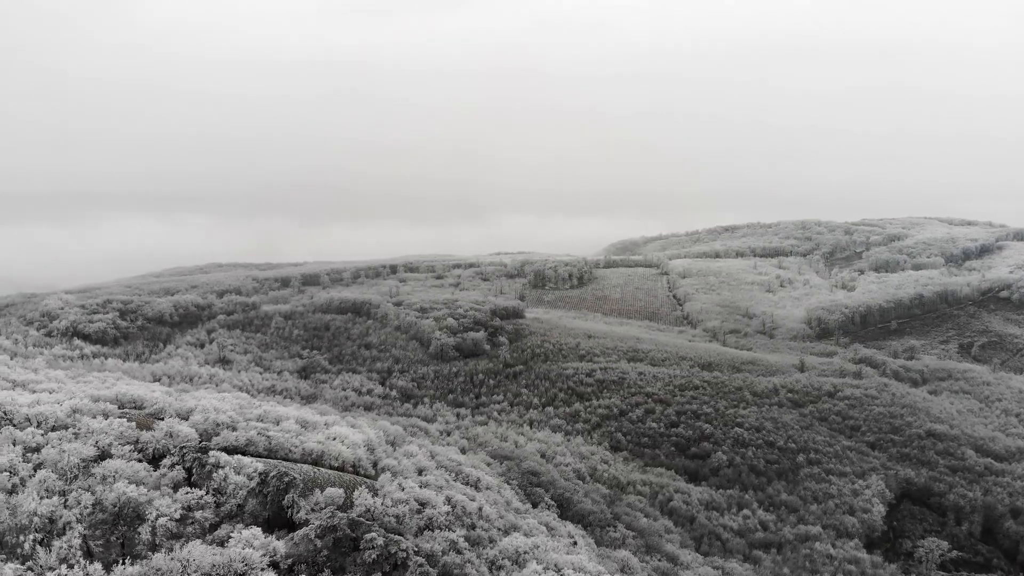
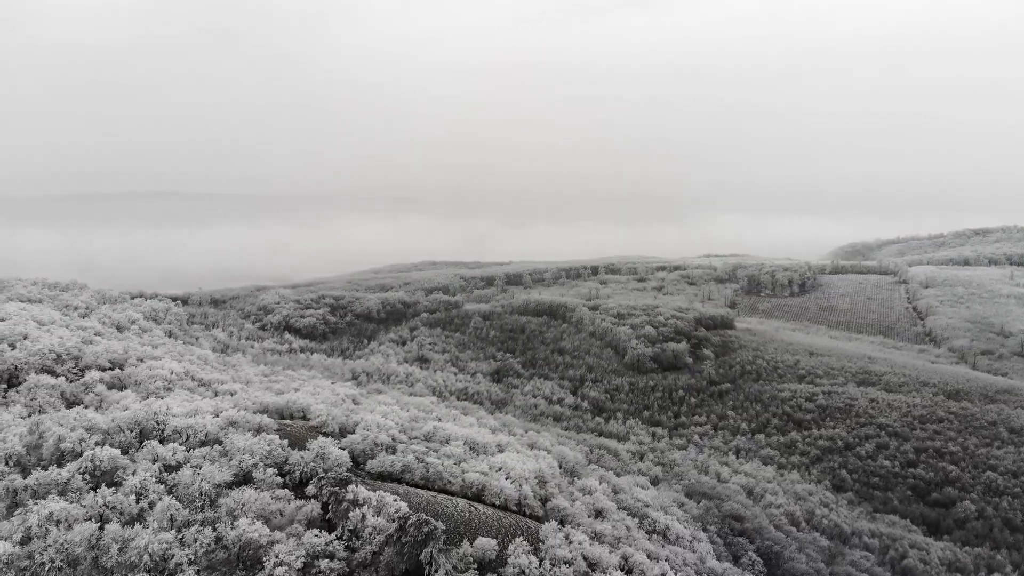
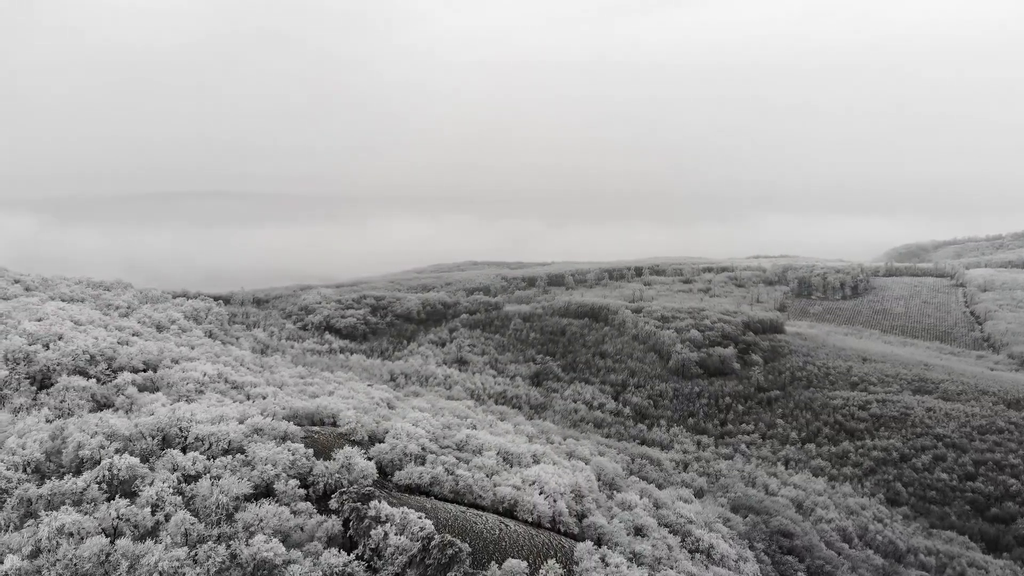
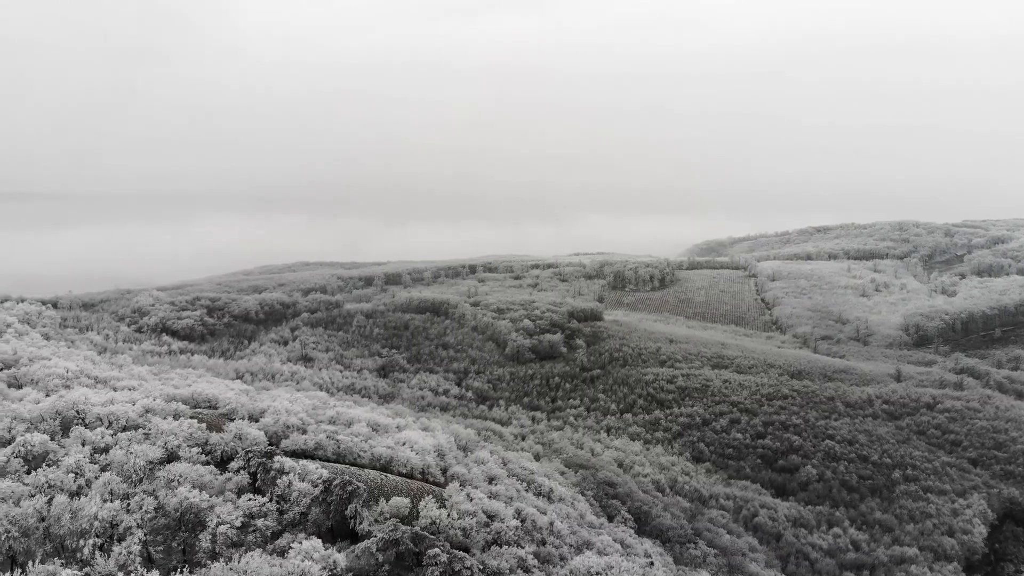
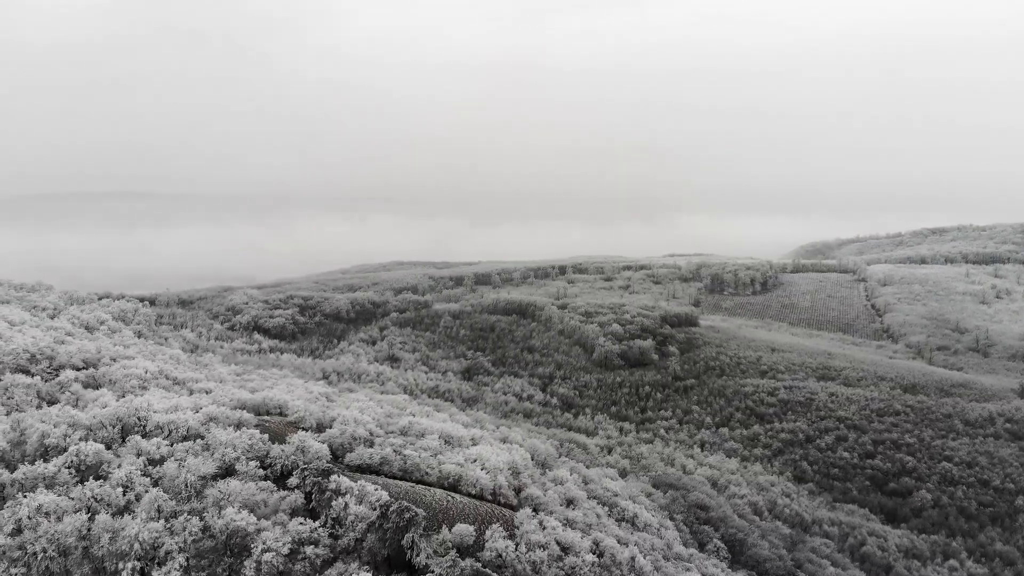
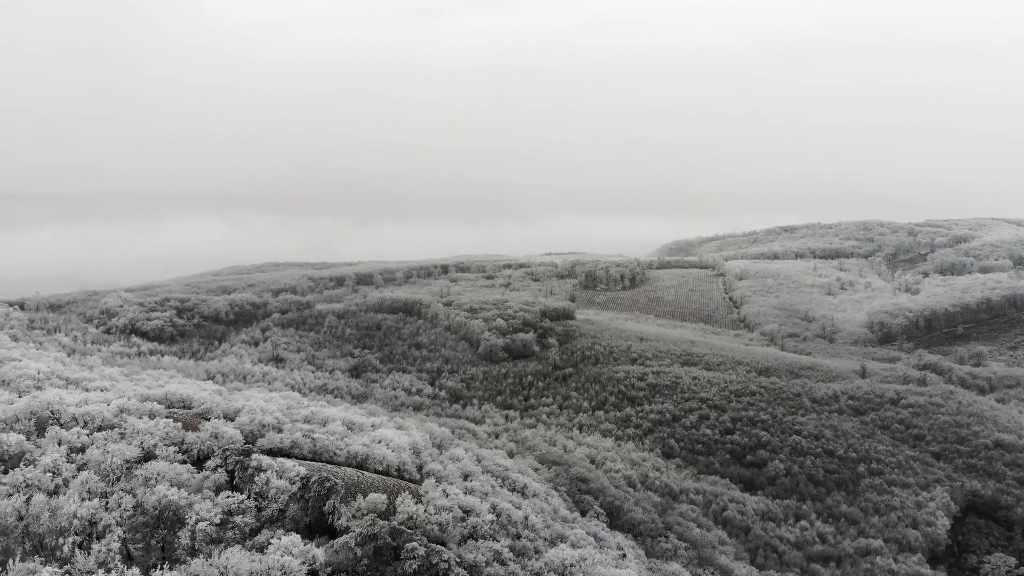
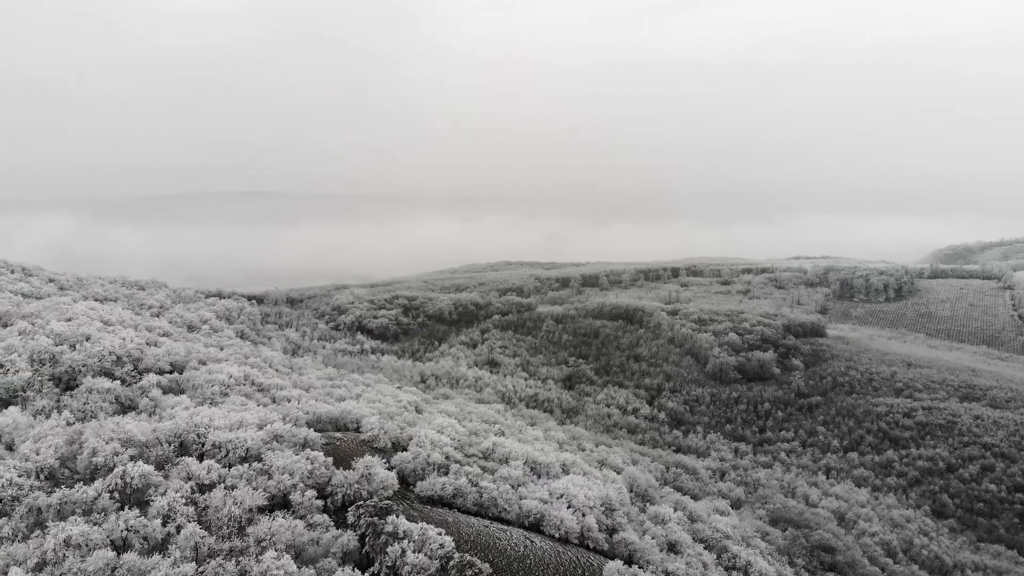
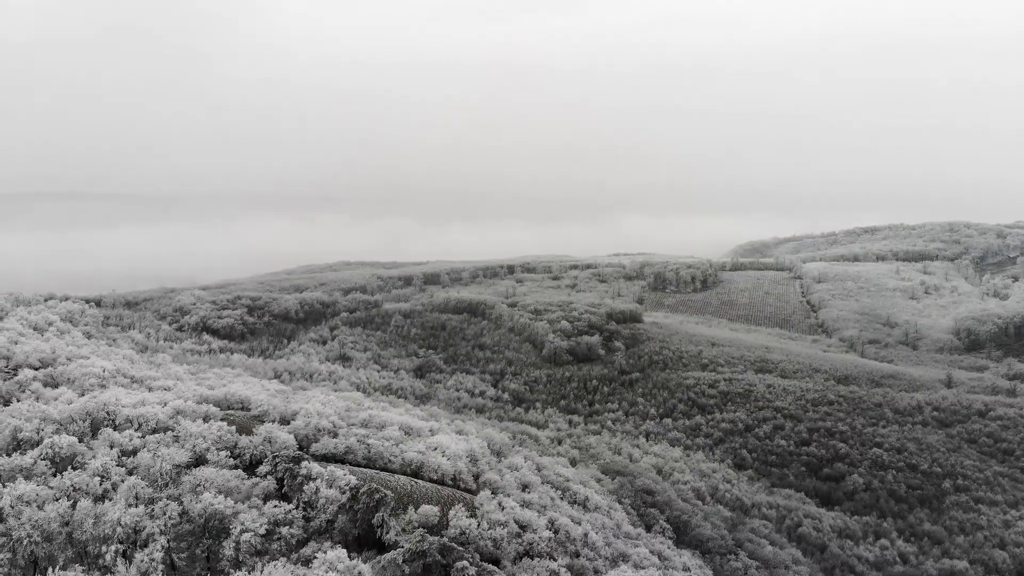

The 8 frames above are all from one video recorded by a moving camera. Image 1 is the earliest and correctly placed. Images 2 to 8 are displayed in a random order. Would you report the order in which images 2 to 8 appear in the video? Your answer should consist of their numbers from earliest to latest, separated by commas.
6, 4, 8, 5, 2, 3, 7
